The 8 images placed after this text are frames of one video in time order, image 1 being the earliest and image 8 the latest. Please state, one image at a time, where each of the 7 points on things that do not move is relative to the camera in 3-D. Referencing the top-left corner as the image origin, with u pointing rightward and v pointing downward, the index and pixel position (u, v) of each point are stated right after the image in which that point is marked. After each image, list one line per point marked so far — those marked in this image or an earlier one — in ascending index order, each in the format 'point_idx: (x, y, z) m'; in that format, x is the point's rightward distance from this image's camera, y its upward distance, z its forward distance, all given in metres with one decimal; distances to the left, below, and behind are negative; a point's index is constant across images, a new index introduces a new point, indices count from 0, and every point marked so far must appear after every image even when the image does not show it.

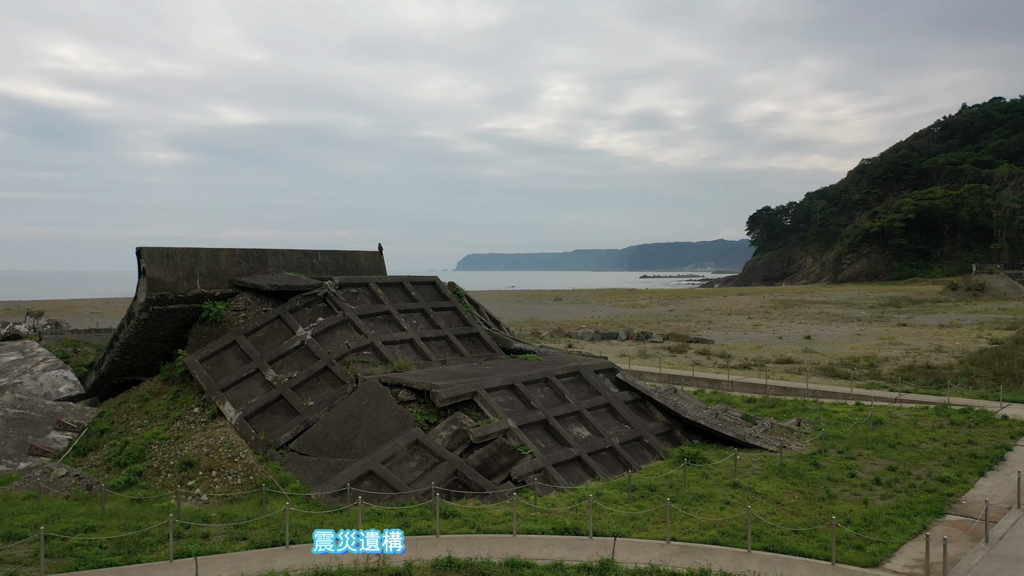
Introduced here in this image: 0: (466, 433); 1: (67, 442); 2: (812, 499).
0: (-0.7, -2.3, +9.6) m
1: (-8.0, -2.7, +11.0) m
2: (+4.3, -3.0, +8.7) m
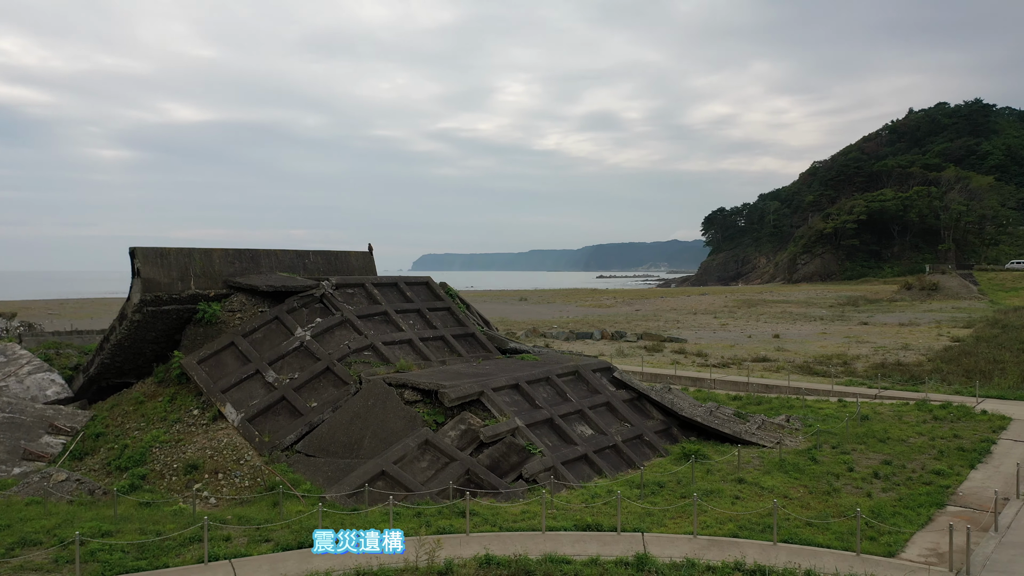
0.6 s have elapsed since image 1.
0: (-0.6, -2.3, +9.7) m
1: (-7.9, -2.7, +10.7) m
2: (+4.5, -3.0, +8.9) m
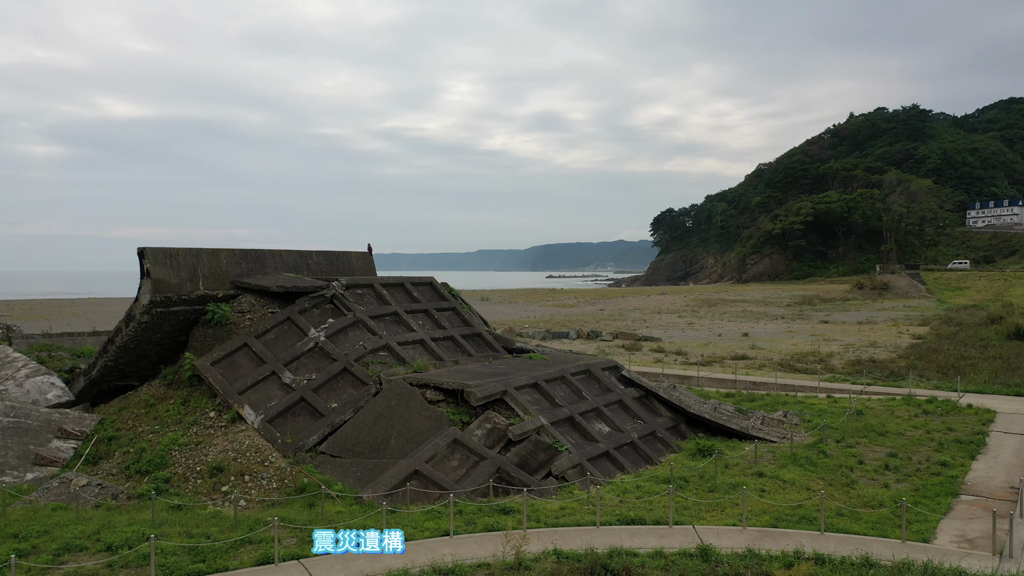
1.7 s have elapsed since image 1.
0: (-0.2, -2.3, +9.7) m
1: (-7.5, -2.8, +10.4) m
2: (+4.9, -3.0, +9.2) m
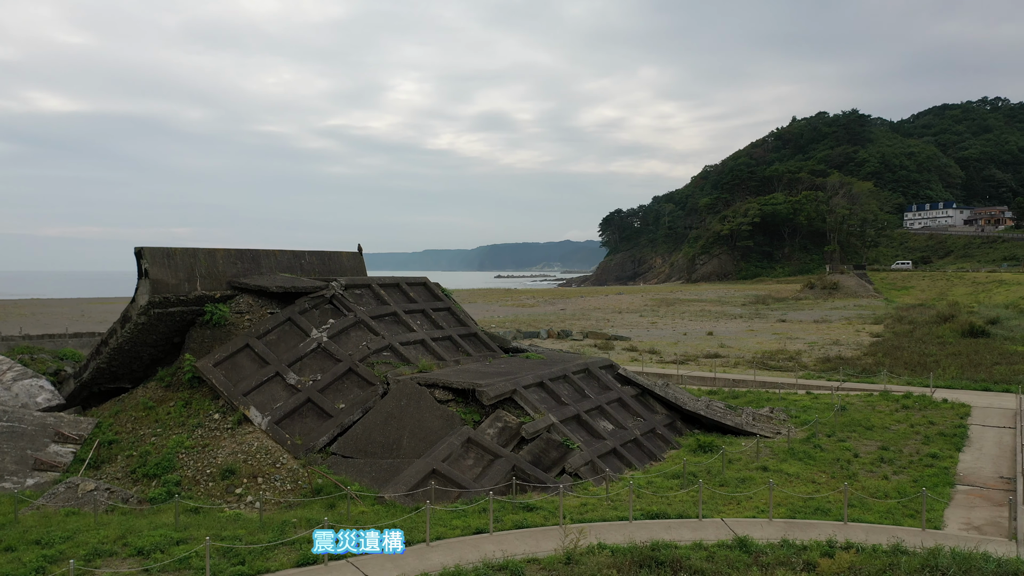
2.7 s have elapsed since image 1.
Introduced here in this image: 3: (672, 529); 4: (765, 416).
0: (0.0, -2.3, +9.8) m
1: (-7.3, -2.8, +10.2) m
2: (+5.1, -3.0, +9.6) m
3: (+1.6, -2.4, +6.2) m
4: (+6.5, -3.3, +15.6) m
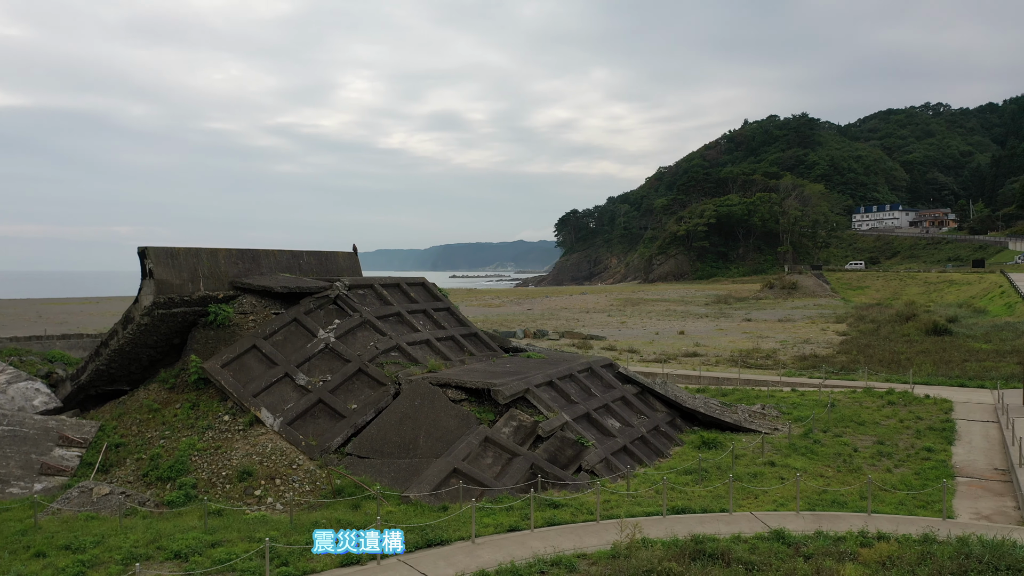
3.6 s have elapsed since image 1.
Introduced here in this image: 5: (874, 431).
0: (+0.3, -2.3, +10.0) m
1: (-7.1, -2.8, +10.0) m
2: (+5.4, -3.0, +9.9) m
3: (+2.0, -2.4, +6.3) m
4: (+6.5, -3.3, +16.0) m
5: (+8.0, -3.2, +13.5) m
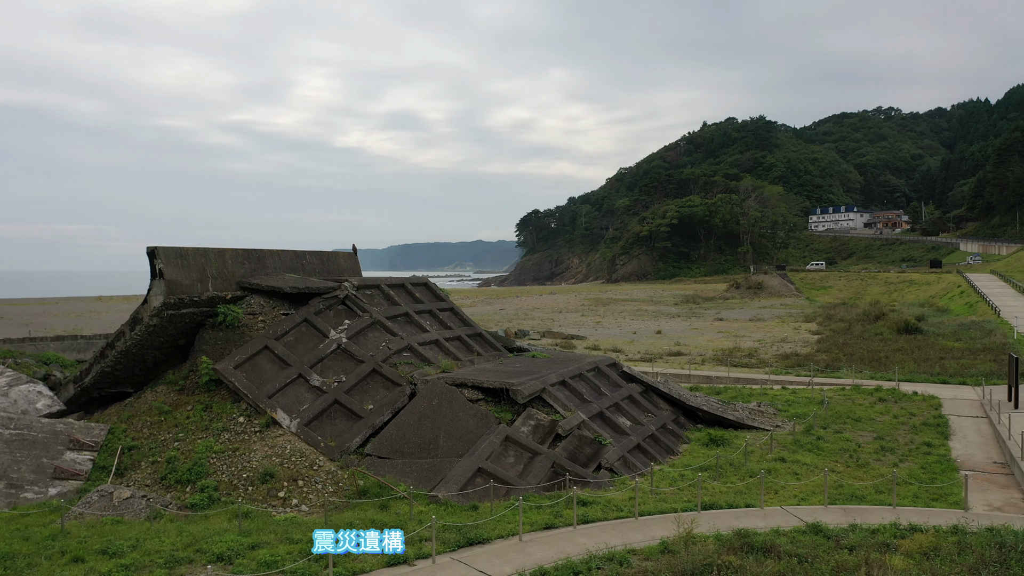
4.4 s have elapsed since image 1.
0: (+0.6, -2.3, +10.1) m
1: (-6.8, -2.8, +9.8) m
2: (+5.7, -3.0, +10.2) m
3: (+2.5, -2.4, +6.5) m
4: (+6.5, -3.3, +16.3) m
5: (+8.1, -3.2, +13.9) m
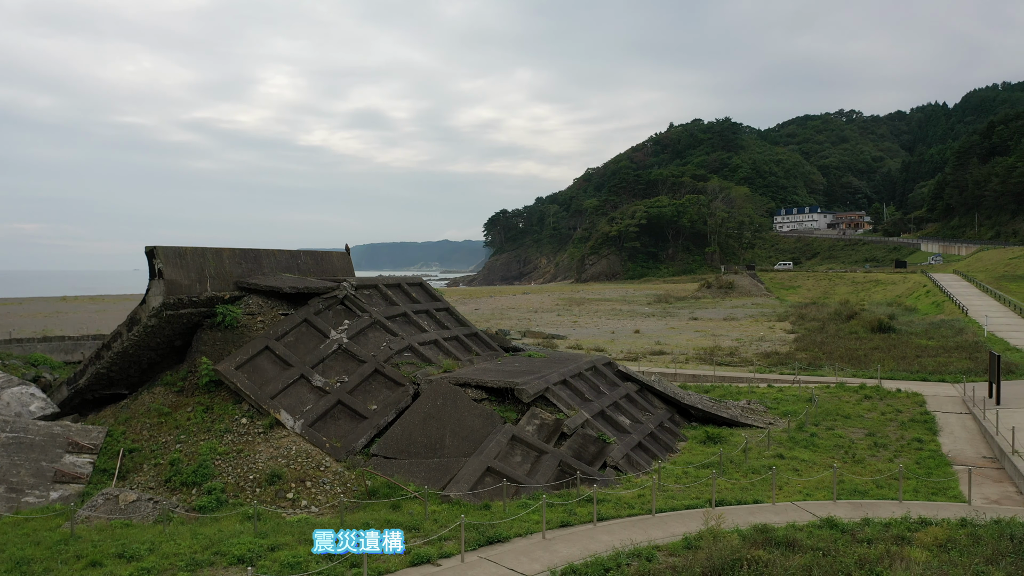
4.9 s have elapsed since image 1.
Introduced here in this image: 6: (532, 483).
0: (+0.7, -2.3, +10.2) m
1: (-6.7, -2.8, +9.7) m
2: (+5.8, -3.0, +10.5) m
3: (+2.7, -2.5, +6.7) m
4: (+6.4, -3.3, +16.6) m
5: (+8.1, -3.2, +14.2) m
6: (+0.3, -2.8, +8.8) m
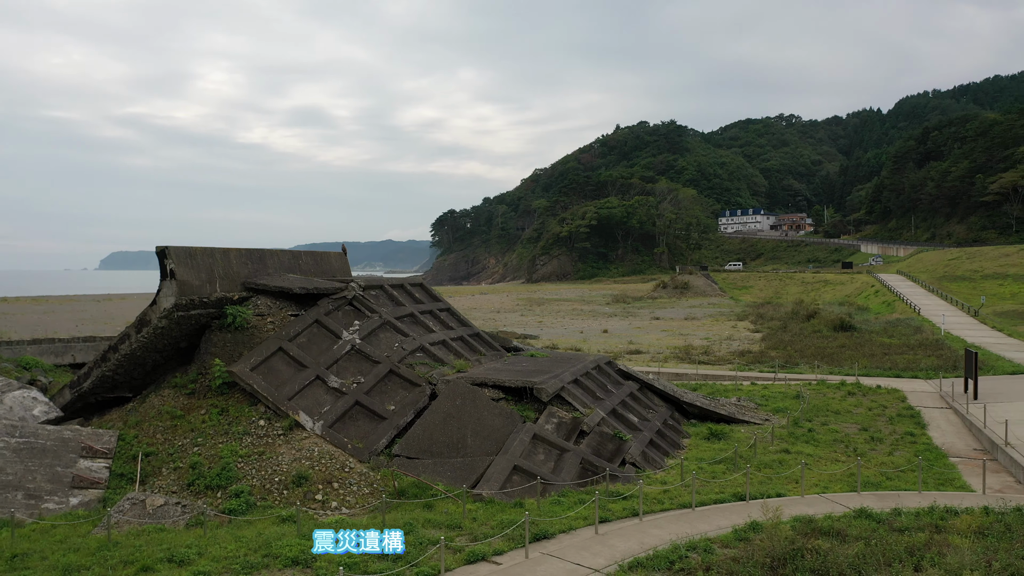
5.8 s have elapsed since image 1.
0: (+1.0, -2.3, +10.4) m
1: (-6.3, -2.8, +9.5) m
2: (+6.1, -3.0, +10.9) m
3: (+3.2, -2.5, +7.0) m
4: (+6.4, -3.3, +17.1) m
5: (+8.2, -3.2, +14.8) m
6: (+0.7, -2.8, +9.0) m
